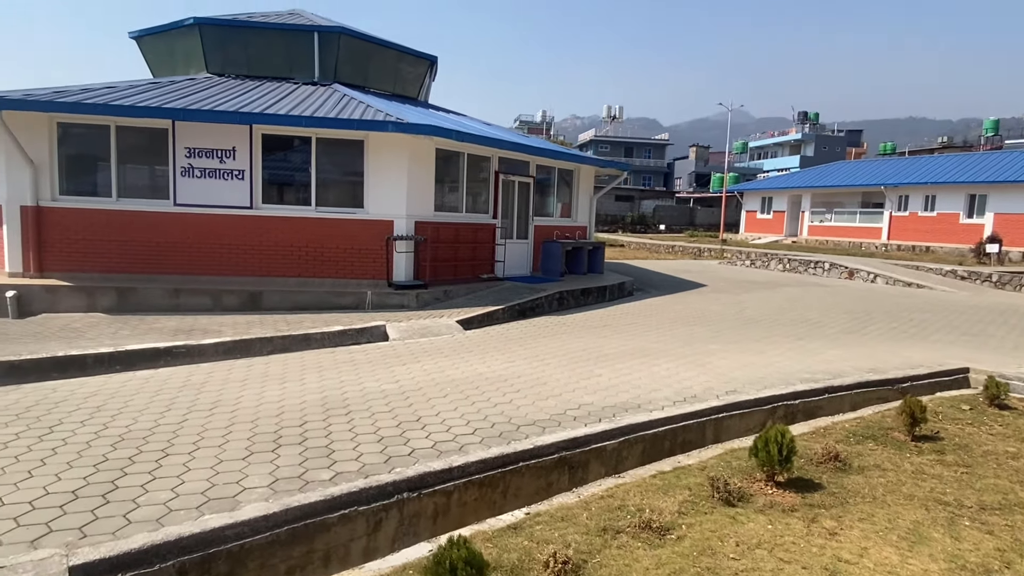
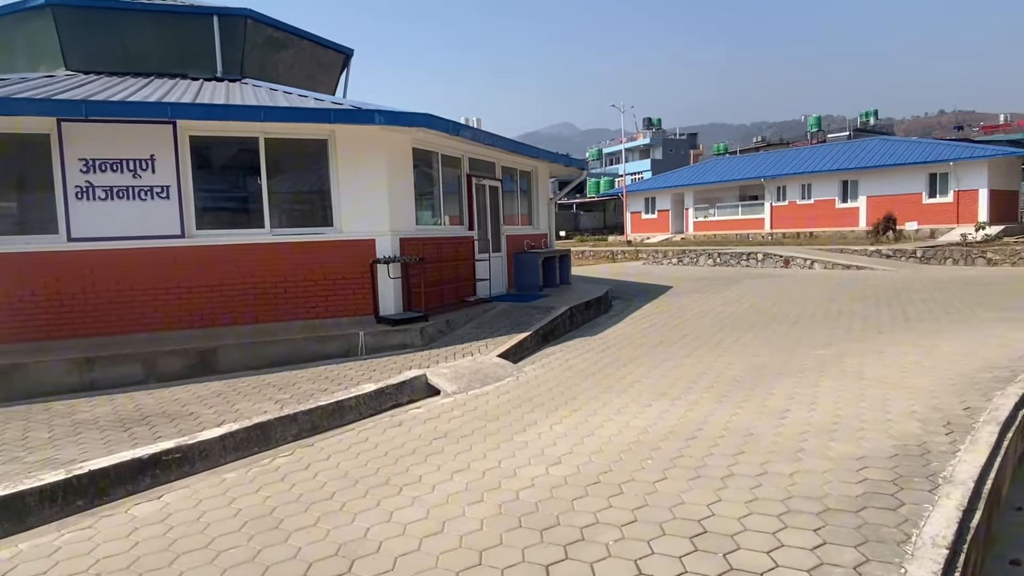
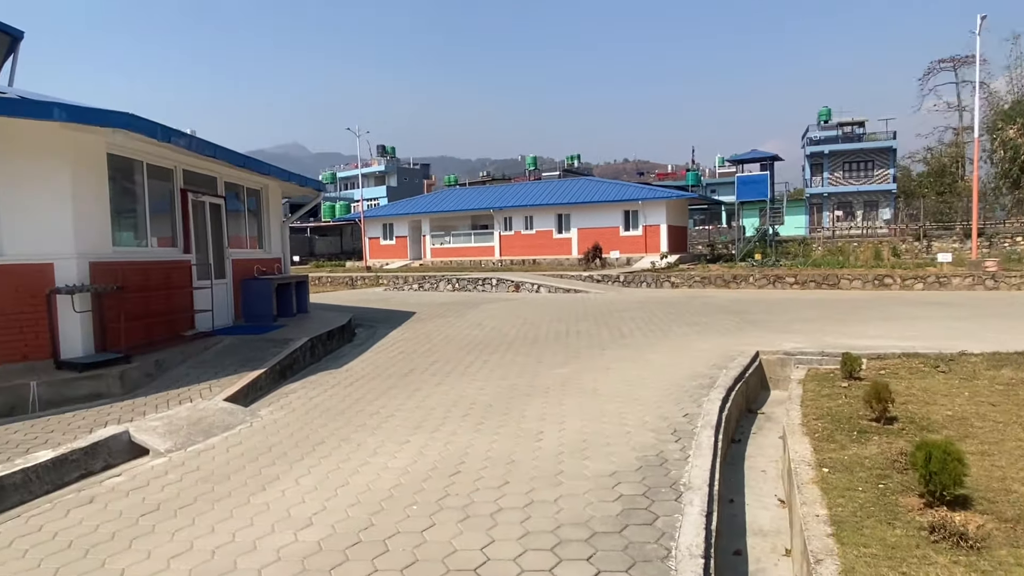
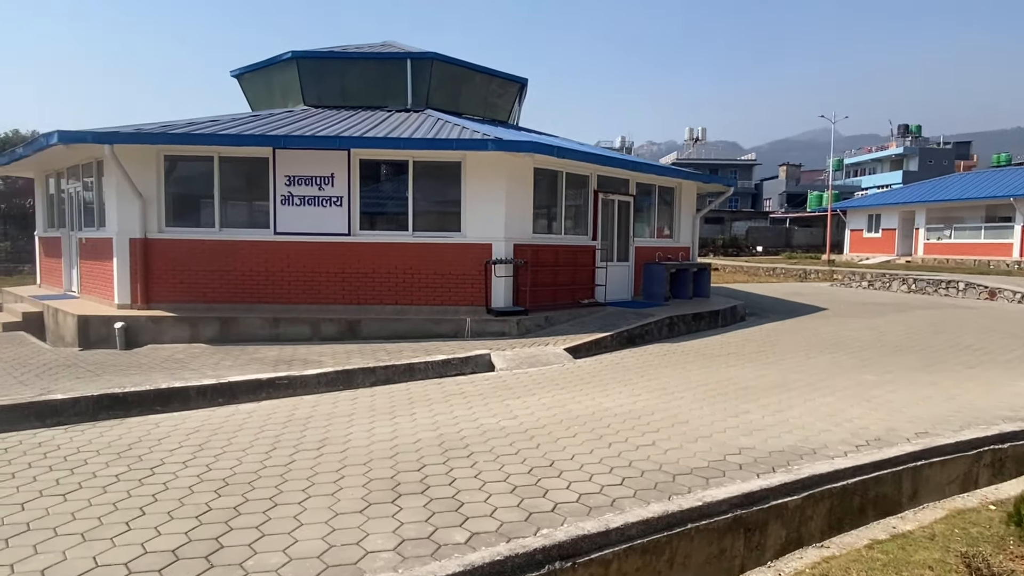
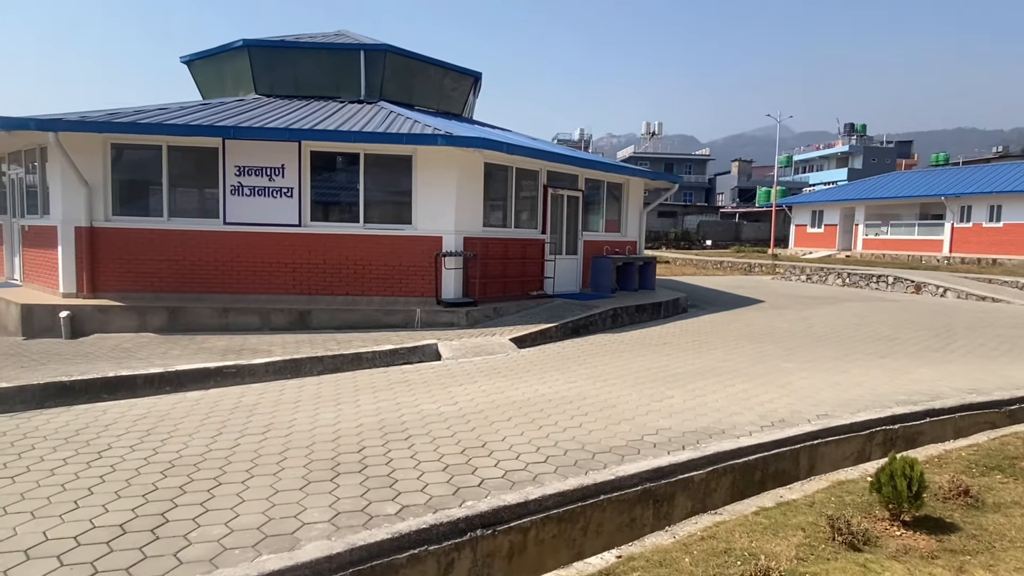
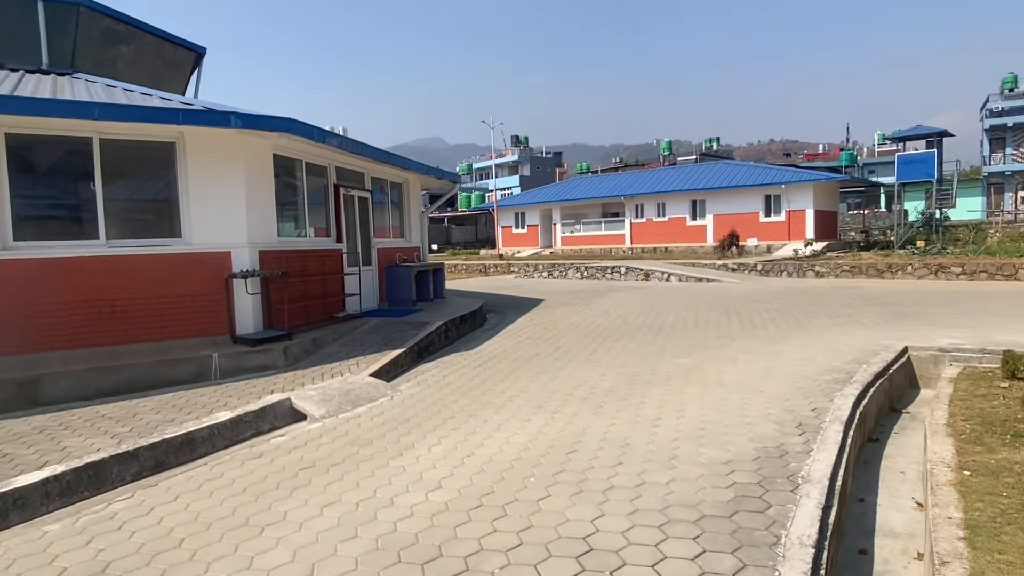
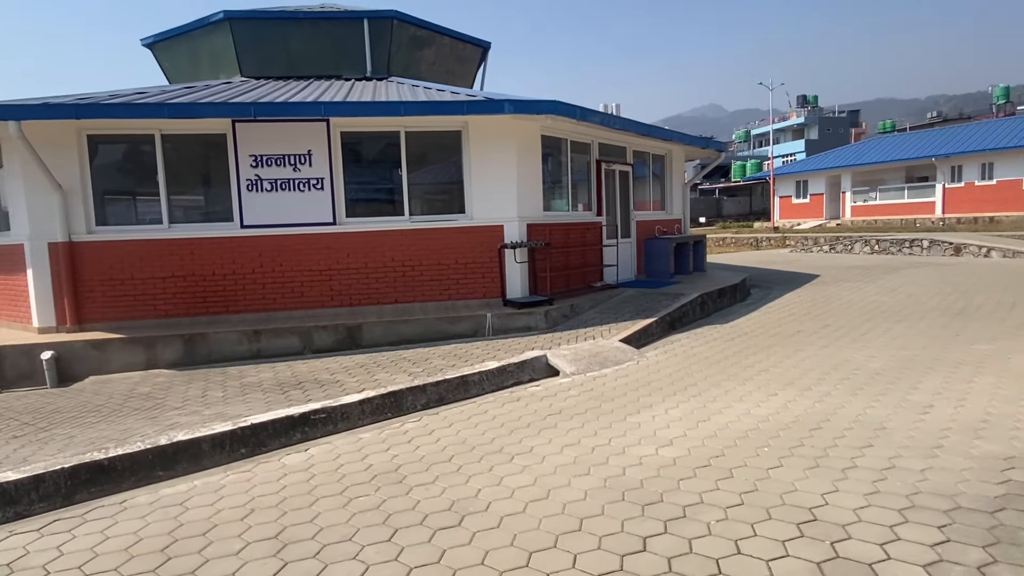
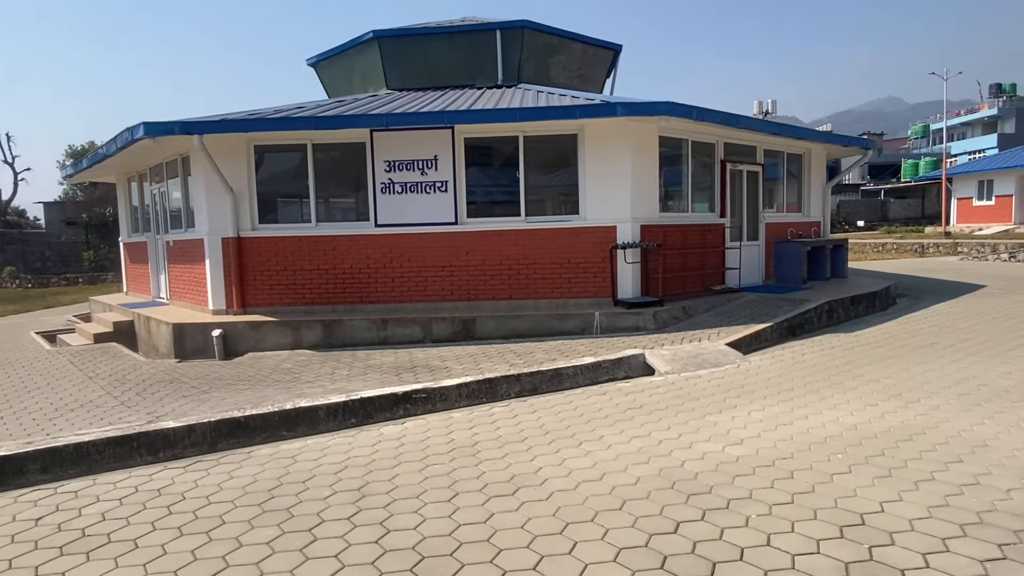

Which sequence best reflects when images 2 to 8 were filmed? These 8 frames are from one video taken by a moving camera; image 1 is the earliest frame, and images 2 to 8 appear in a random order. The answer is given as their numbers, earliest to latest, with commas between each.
5, 4, 8, 7, 2, 6, 3
